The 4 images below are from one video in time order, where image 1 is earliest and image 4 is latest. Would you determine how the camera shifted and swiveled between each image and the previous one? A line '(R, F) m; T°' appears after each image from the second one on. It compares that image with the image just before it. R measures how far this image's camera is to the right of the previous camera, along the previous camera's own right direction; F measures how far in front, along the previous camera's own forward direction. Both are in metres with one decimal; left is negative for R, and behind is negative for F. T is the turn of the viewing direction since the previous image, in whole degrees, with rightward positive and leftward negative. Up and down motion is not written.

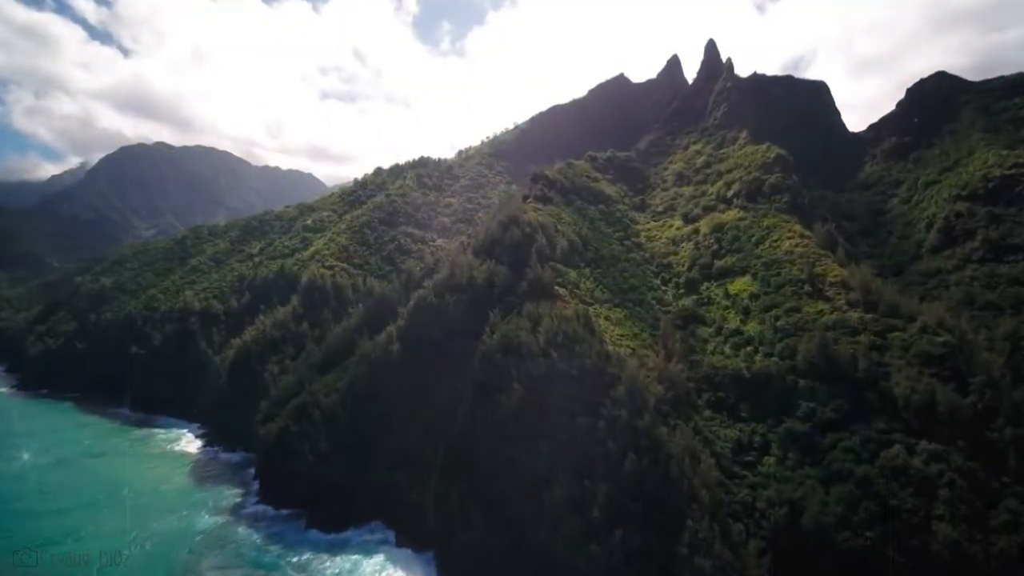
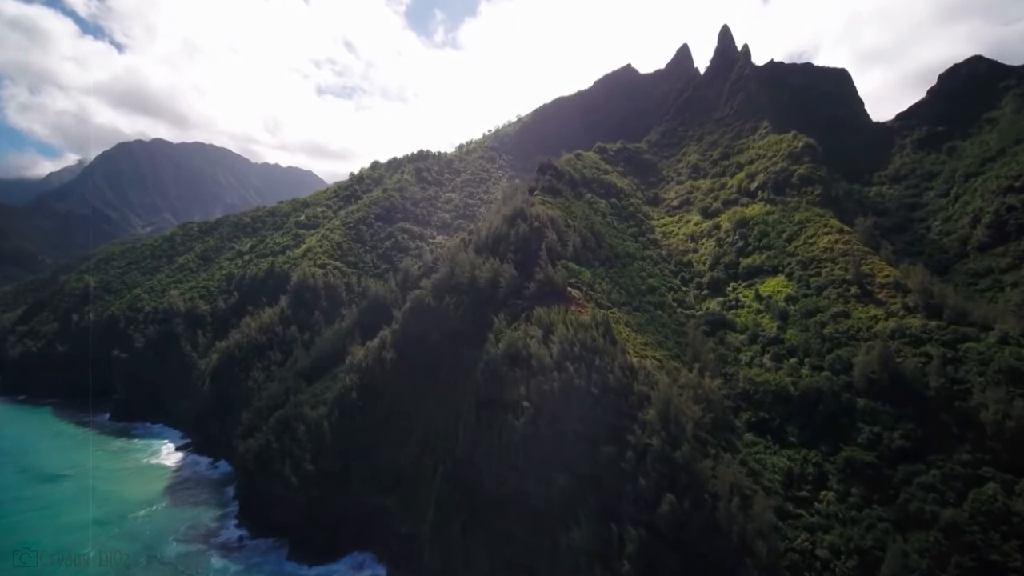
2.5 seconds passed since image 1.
(-0.5, +6.0) m; 0°
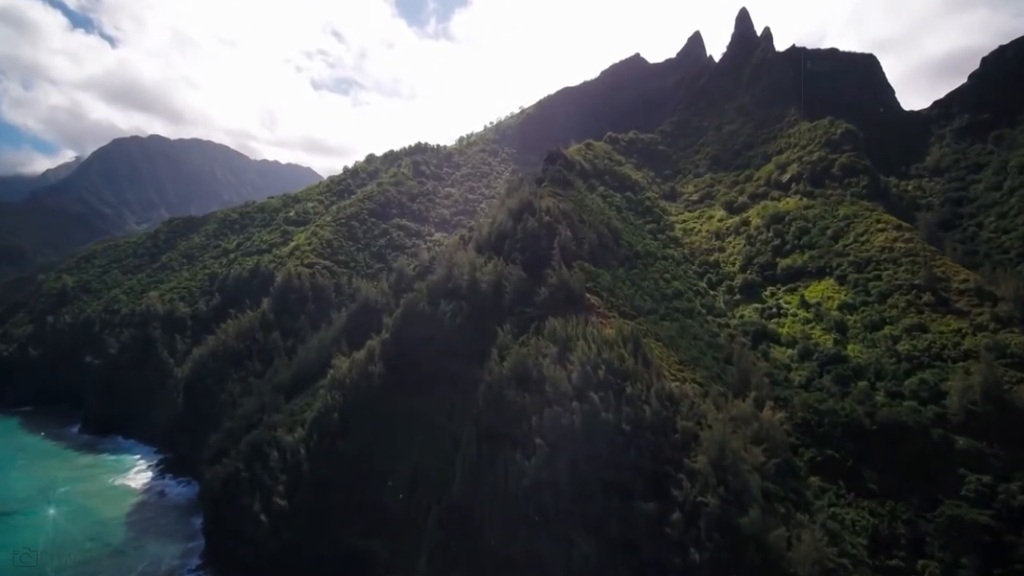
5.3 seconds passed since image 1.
(-0.4, +7.2) m; 0°
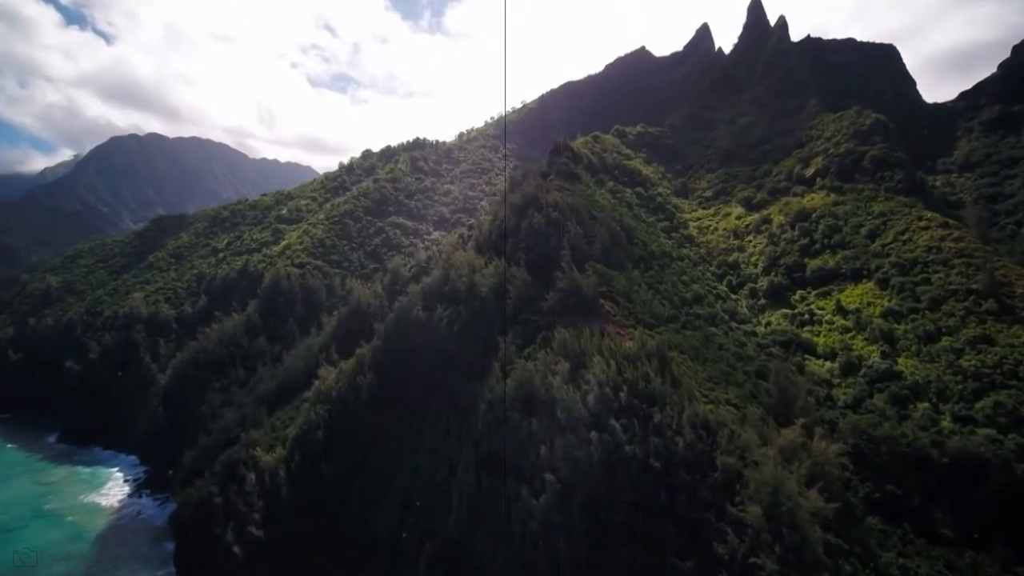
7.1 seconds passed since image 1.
(-0.2, +4.6) m; 0°
